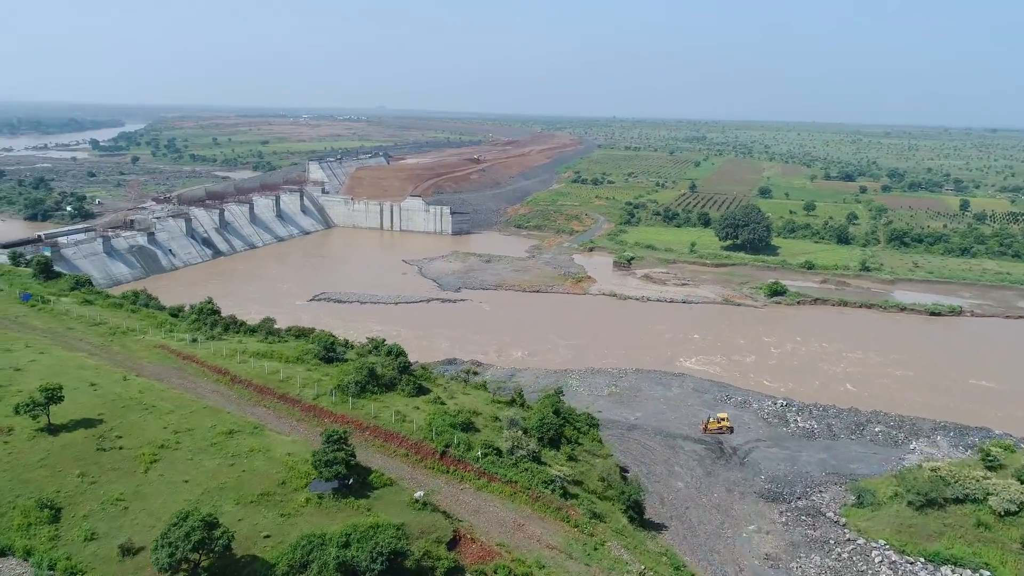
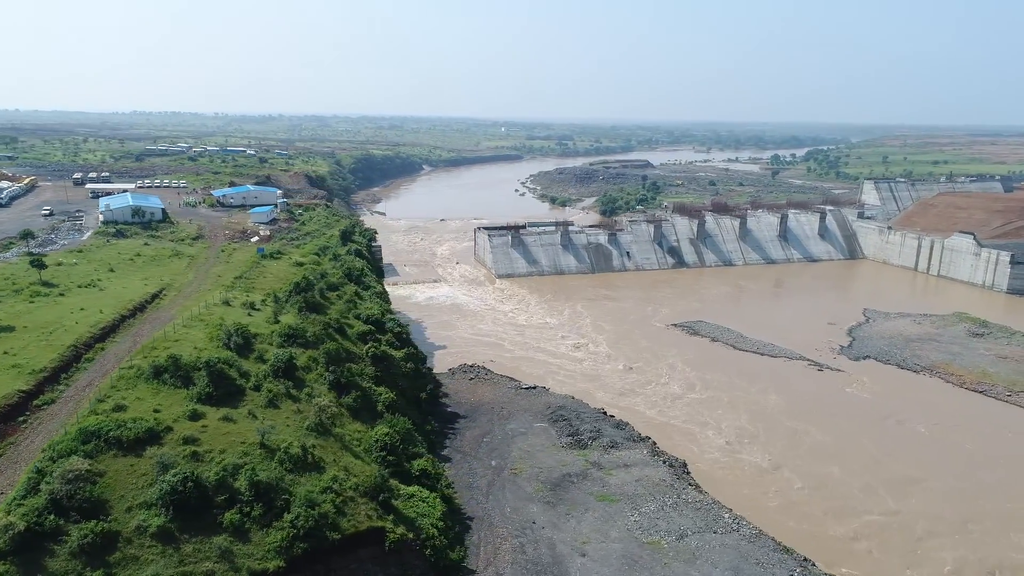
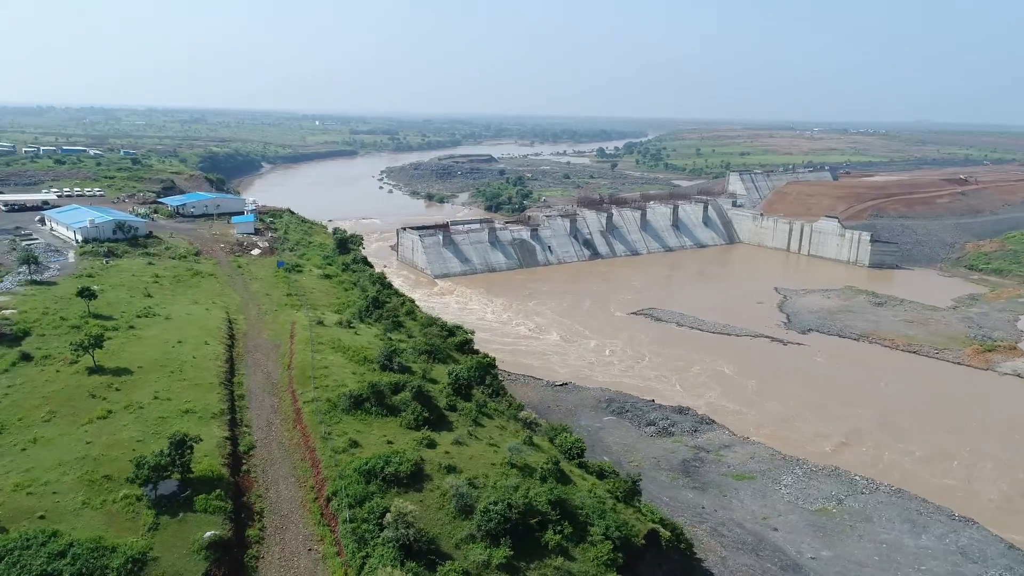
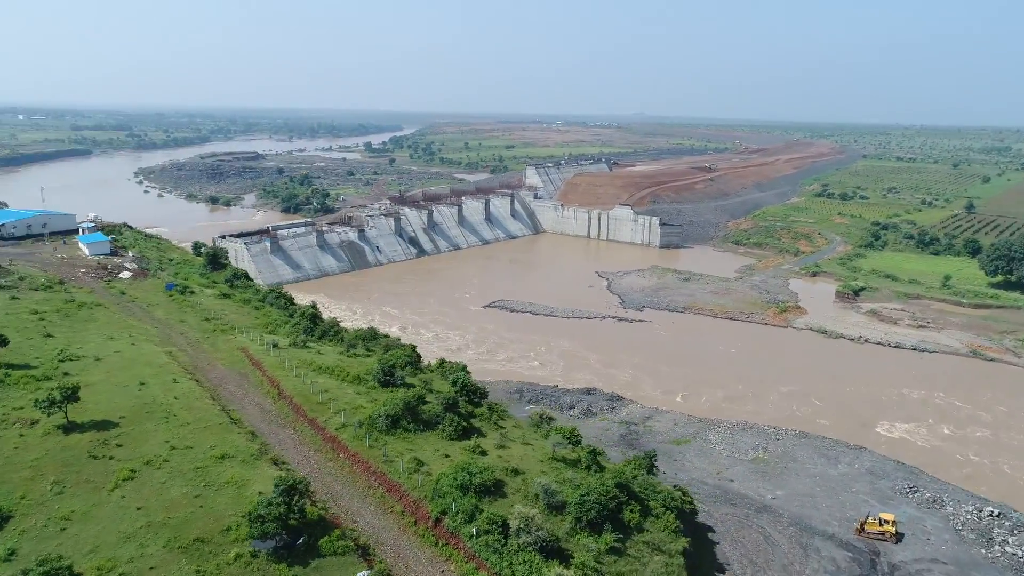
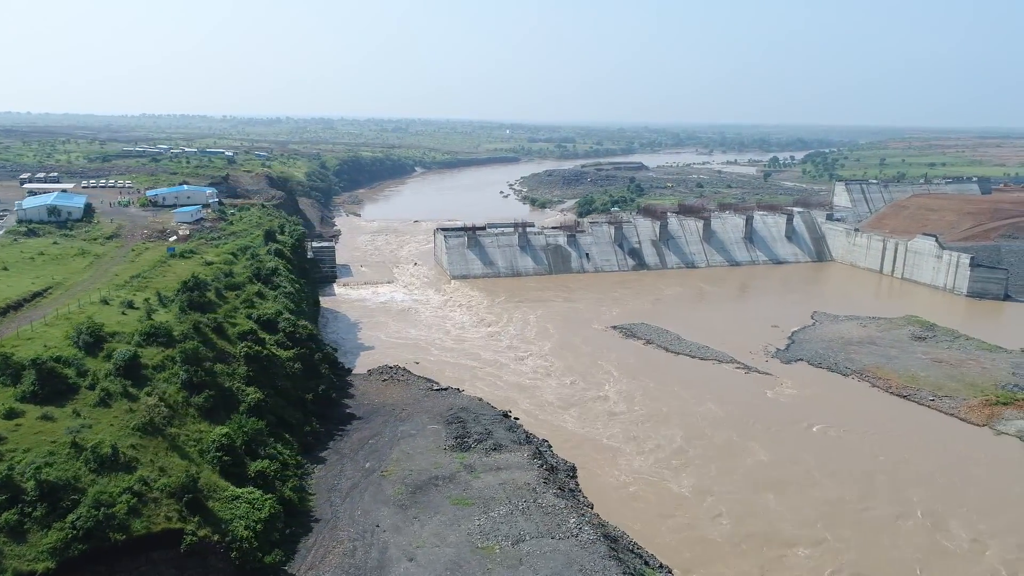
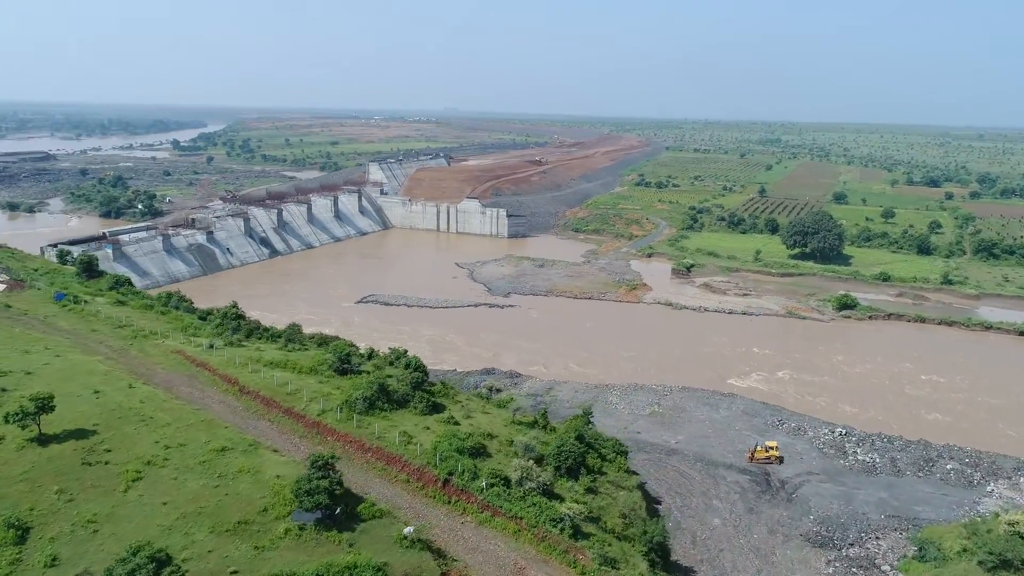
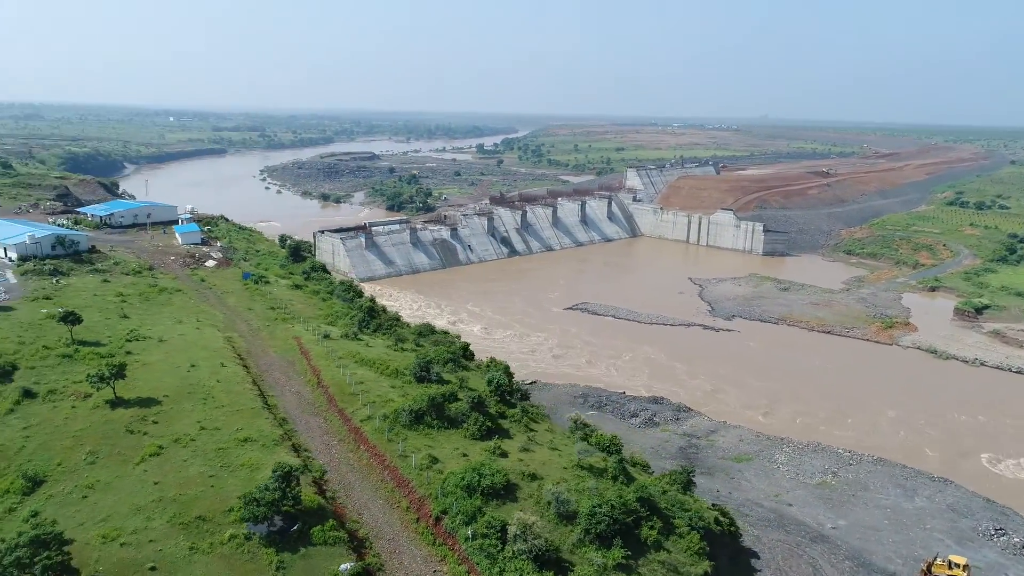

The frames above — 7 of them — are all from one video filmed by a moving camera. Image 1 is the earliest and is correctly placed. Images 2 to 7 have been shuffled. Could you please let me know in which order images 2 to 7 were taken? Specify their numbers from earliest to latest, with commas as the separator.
6, 4, 7, 3, 2, 5
